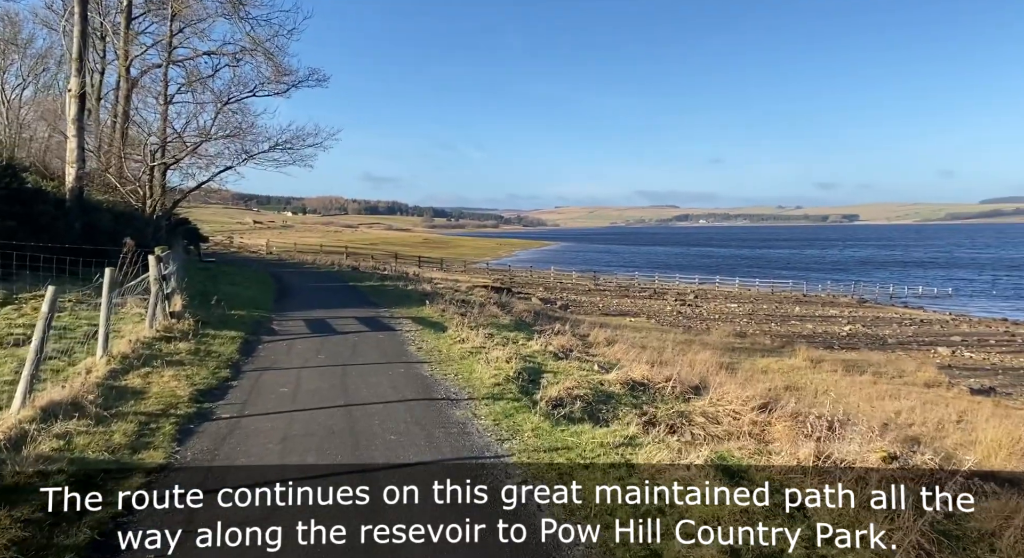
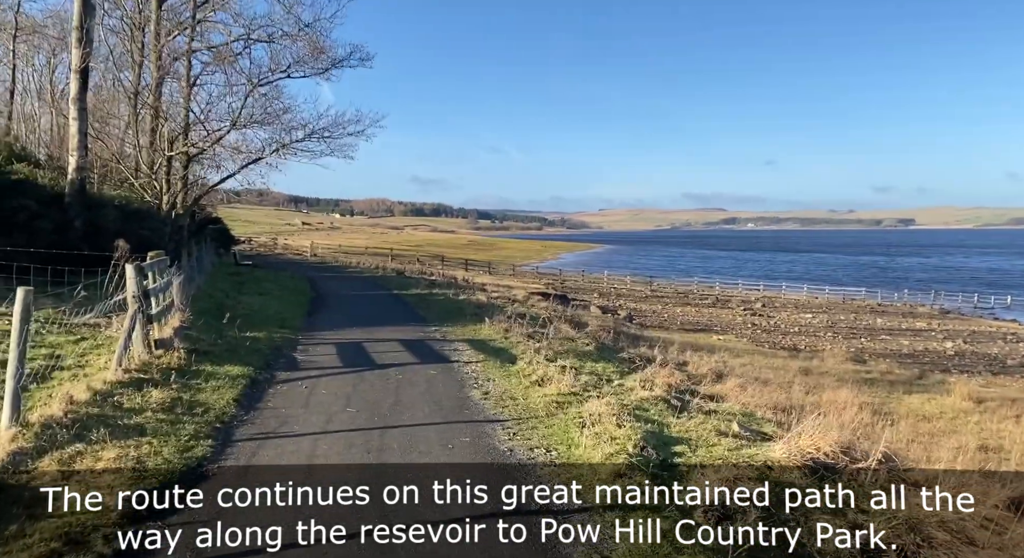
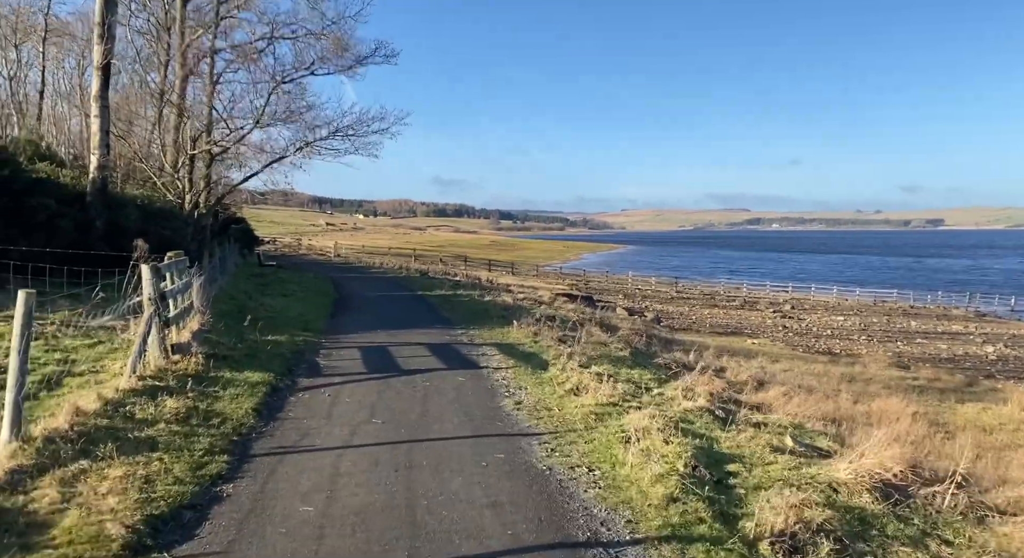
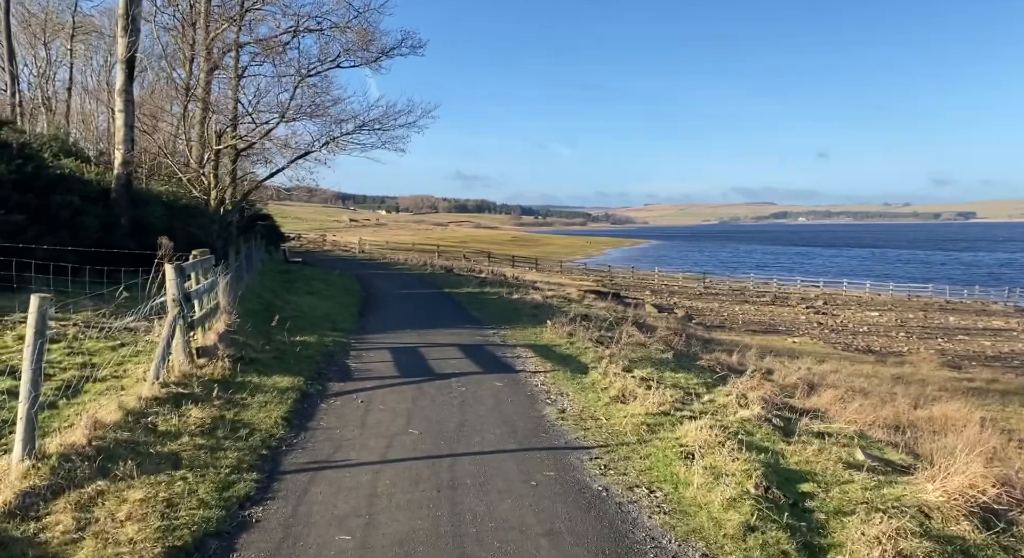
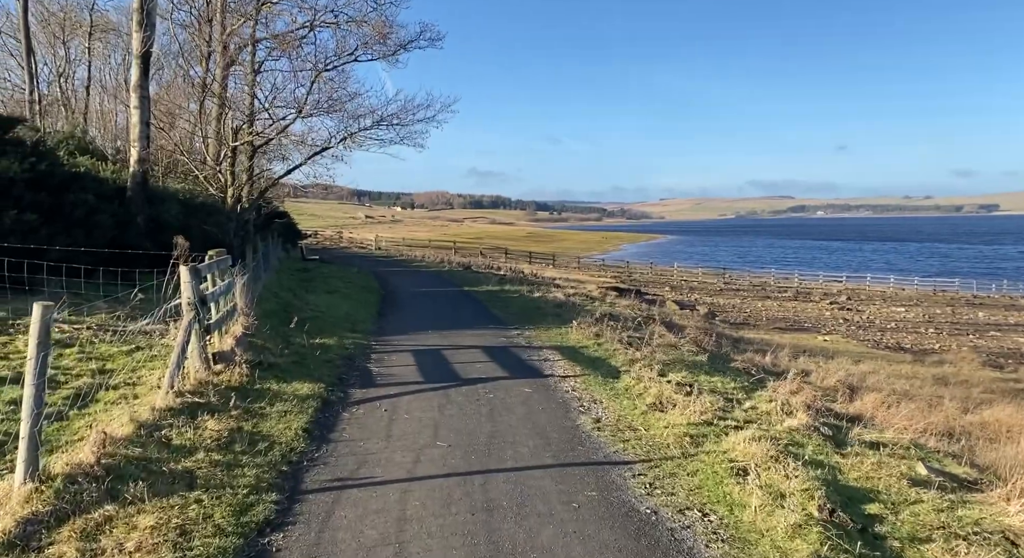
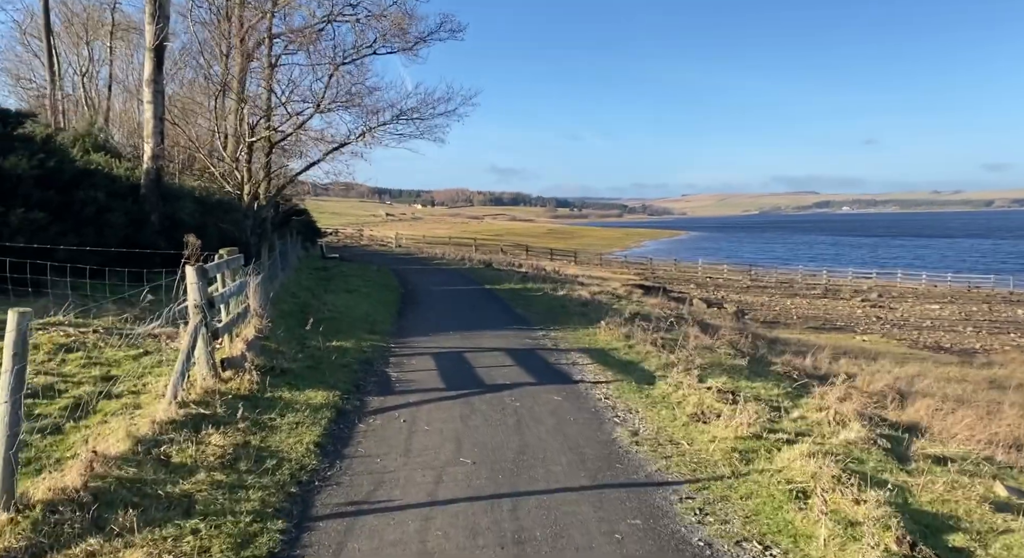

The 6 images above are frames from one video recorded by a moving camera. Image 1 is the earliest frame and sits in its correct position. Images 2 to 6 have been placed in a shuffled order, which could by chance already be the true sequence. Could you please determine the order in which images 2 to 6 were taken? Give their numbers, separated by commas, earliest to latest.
2, 3, 4, 5, 6
